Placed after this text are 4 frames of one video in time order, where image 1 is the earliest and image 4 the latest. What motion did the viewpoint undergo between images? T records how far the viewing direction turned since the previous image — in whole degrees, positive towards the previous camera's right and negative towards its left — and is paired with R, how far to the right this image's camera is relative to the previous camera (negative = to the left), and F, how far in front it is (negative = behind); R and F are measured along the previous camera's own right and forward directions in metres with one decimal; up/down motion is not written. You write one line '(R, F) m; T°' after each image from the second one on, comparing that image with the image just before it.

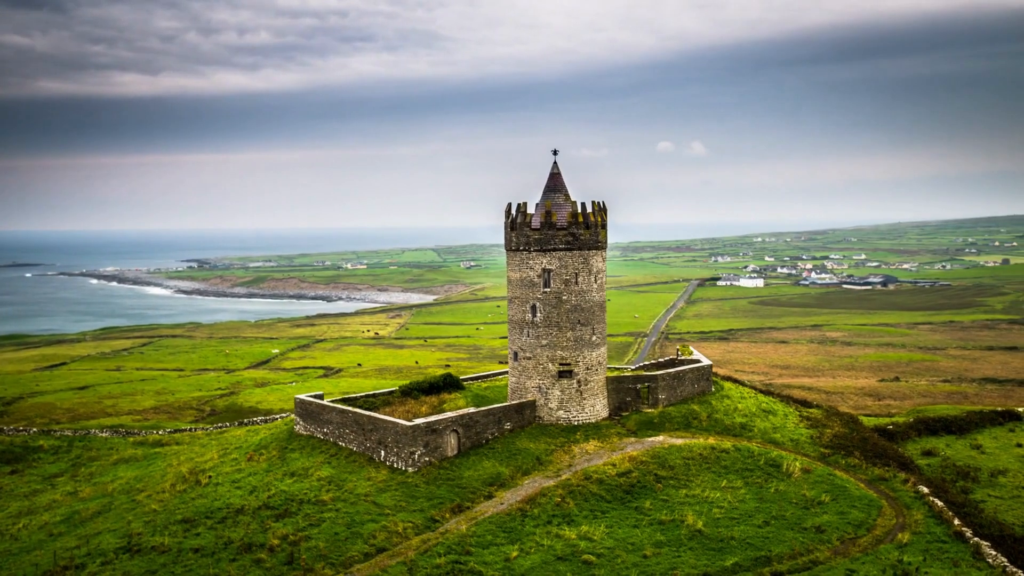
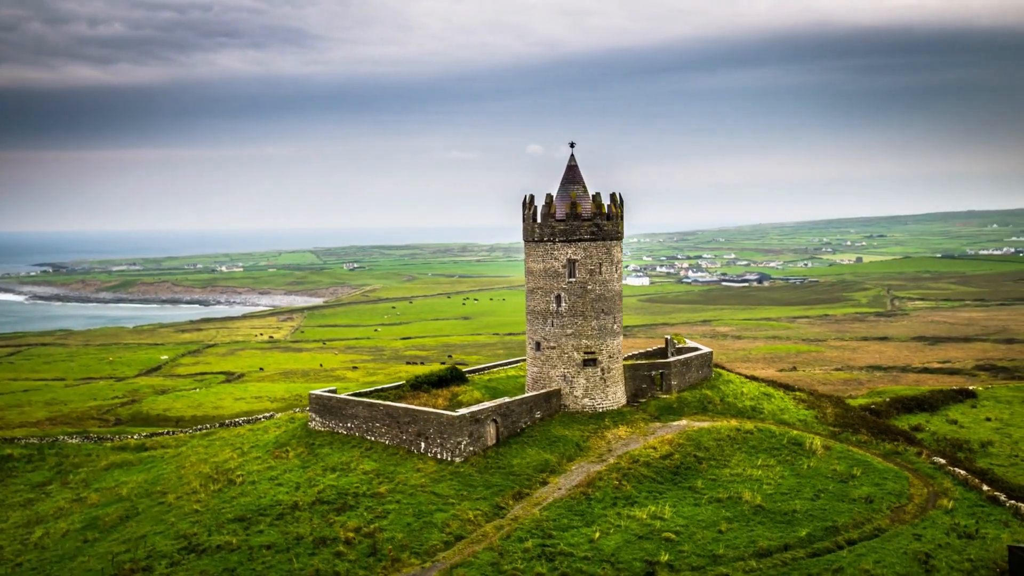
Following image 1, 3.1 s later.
(-4.4, +0.1) m; +6°
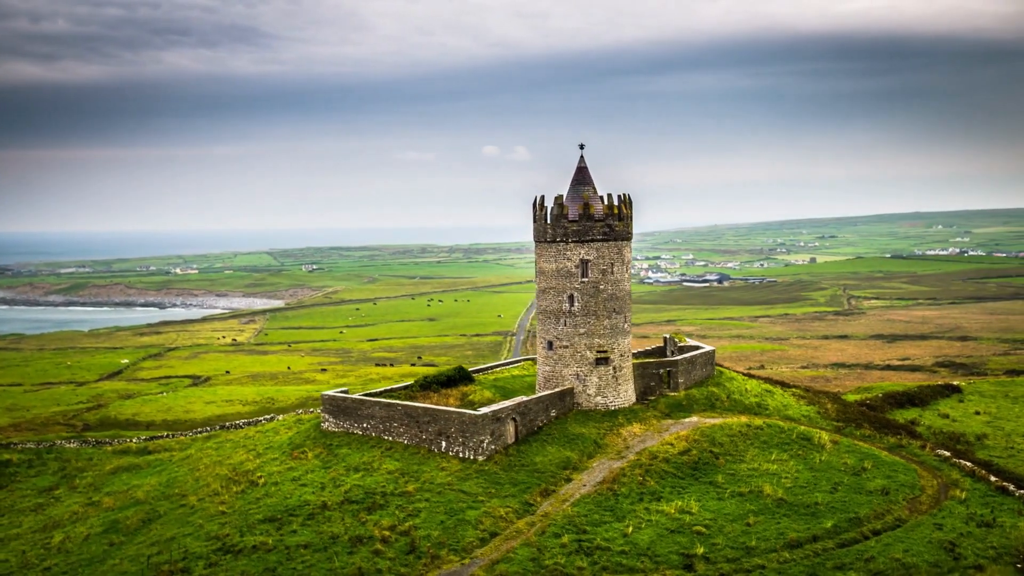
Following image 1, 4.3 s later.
(-1.7, -0.3) m; +2°
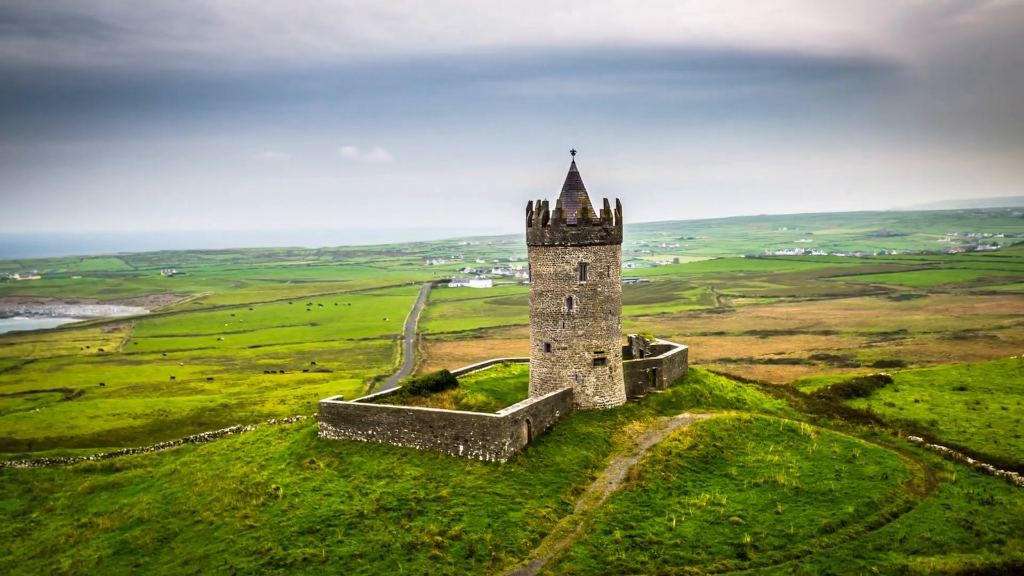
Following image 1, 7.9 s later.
(-4.0, -0.2) m; +7°
